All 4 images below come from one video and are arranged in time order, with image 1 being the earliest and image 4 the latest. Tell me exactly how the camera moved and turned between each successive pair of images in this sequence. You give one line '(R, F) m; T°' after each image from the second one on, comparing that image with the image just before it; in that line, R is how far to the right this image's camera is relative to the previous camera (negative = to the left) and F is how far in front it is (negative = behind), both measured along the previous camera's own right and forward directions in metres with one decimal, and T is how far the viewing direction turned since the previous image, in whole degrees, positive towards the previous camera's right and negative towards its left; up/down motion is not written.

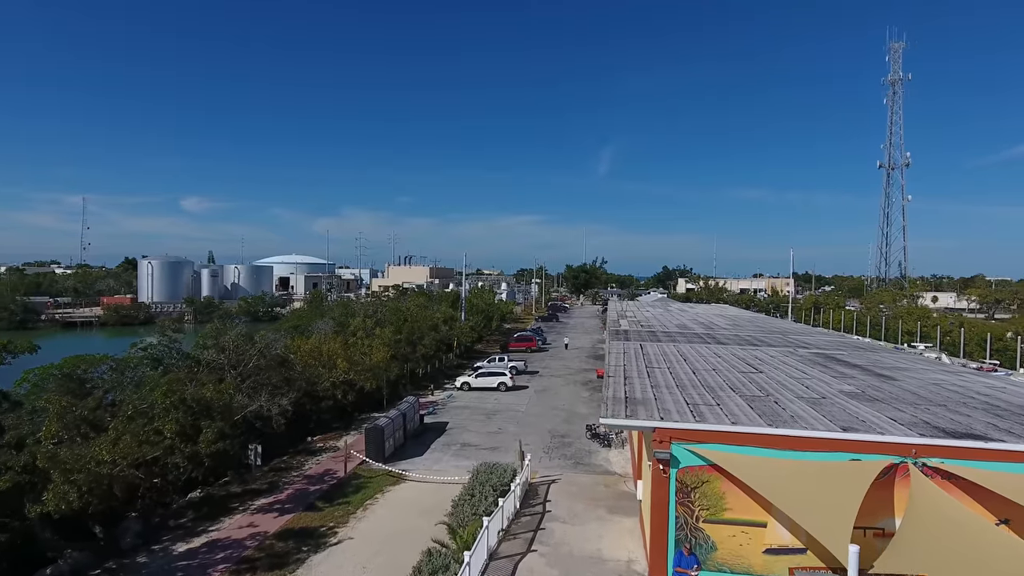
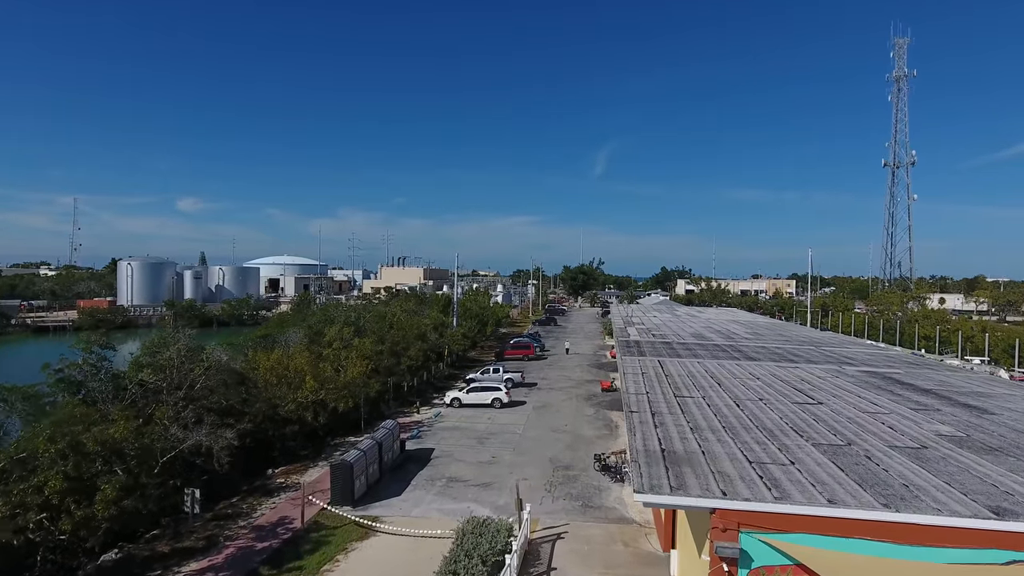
(0.0, +3.0) m; 0°
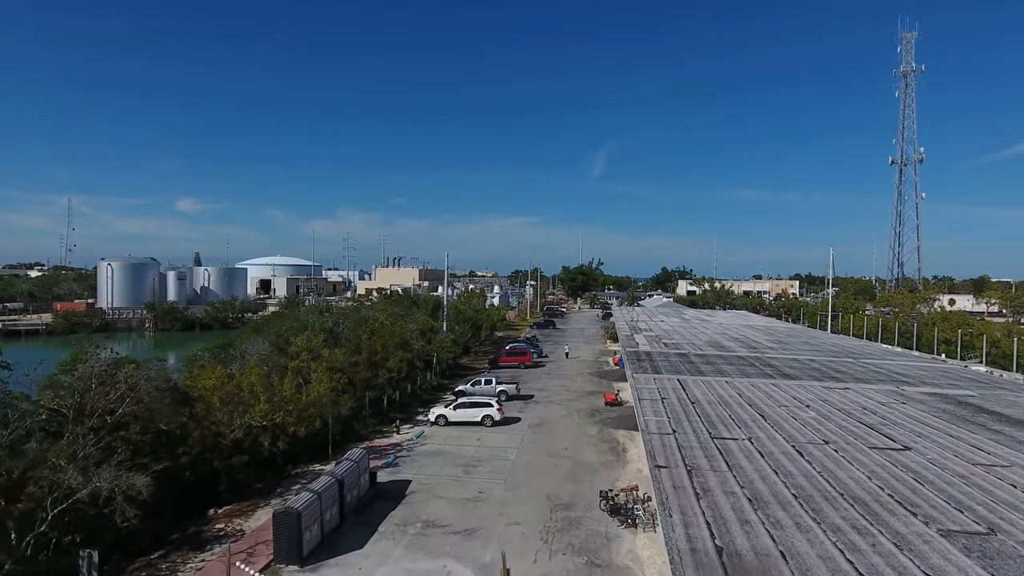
(+0.2, +2.9) m; 0°
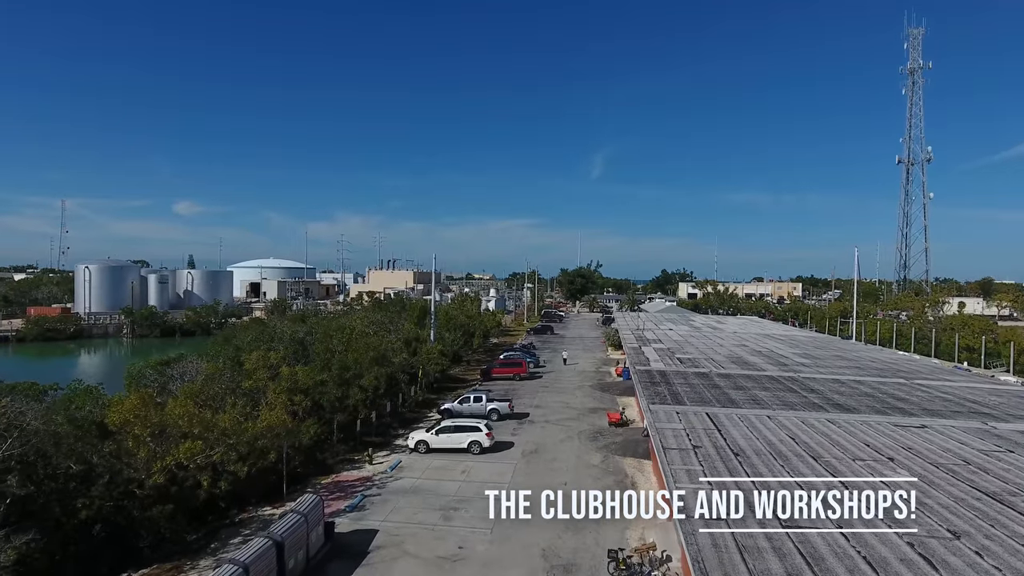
(+0.3, +2.9) m; 0°
